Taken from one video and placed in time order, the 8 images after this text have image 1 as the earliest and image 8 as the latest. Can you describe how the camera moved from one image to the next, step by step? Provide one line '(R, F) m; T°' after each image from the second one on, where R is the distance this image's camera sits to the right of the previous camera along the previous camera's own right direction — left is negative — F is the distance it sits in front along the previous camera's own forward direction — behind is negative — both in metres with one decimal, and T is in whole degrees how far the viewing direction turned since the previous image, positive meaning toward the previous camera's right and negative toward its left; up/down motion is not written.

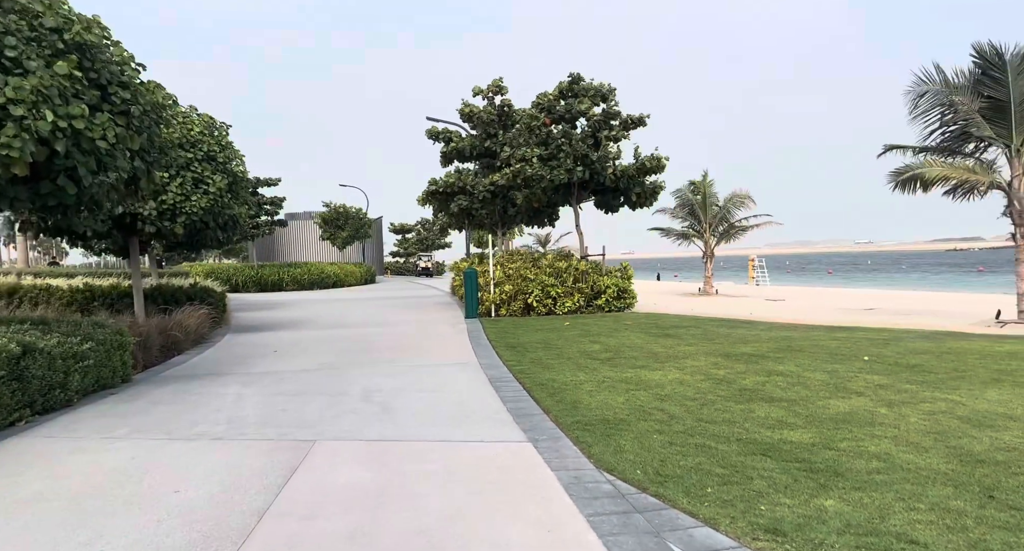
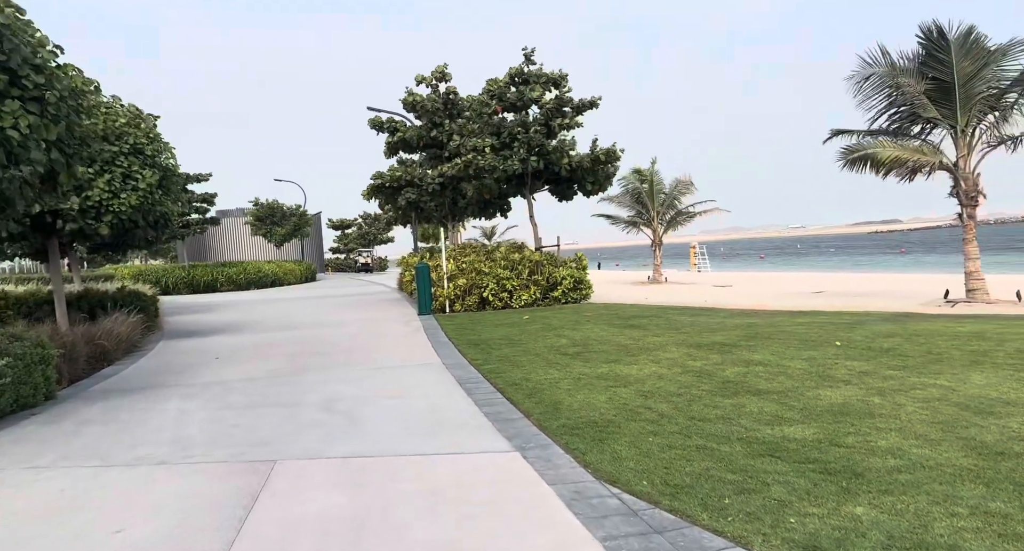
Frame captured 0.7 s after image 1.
(-0.2, +0.4) m; +5°
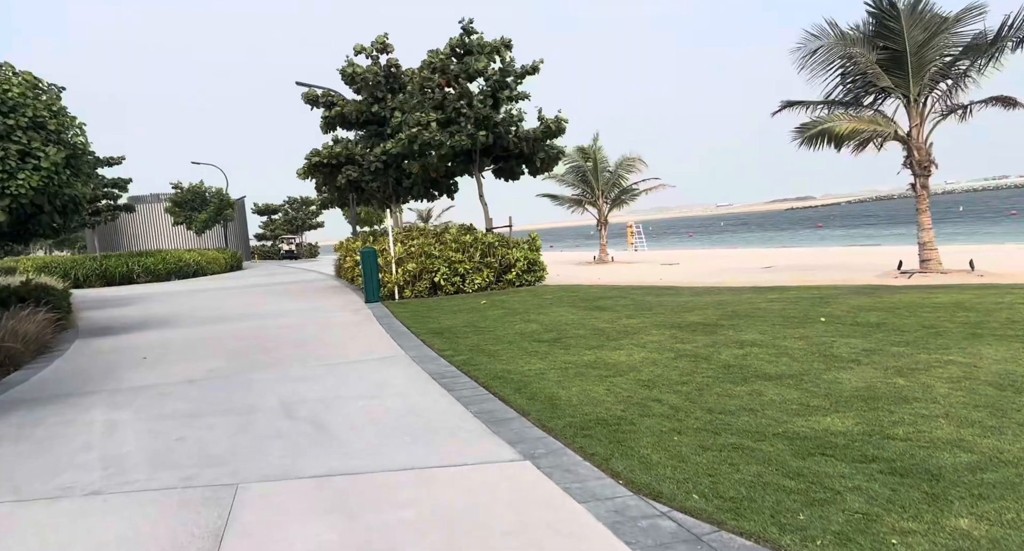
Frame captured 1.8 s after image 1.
(-0.4, +0.6) m; +5°
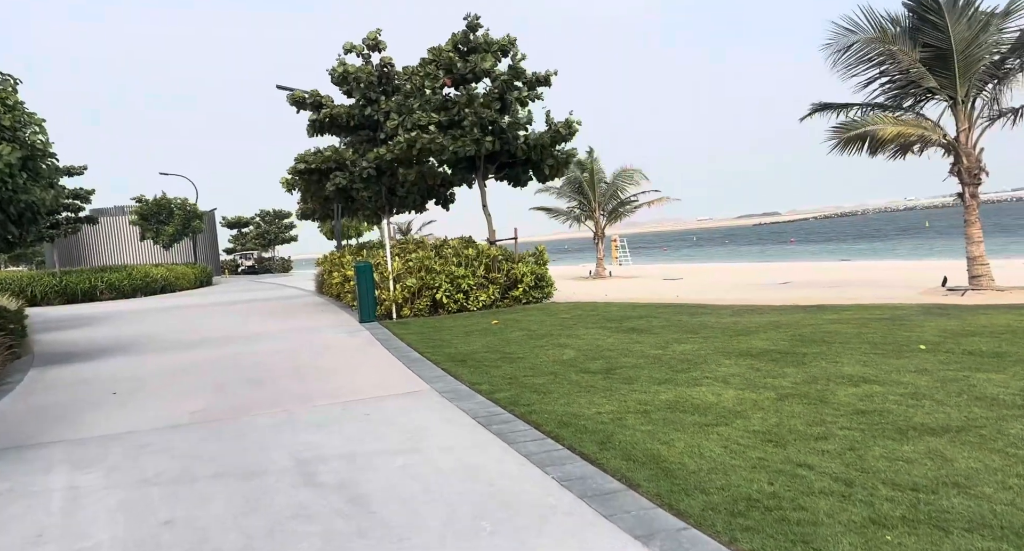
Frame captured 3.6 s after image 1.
(-0.7, +1.2) m; +2°
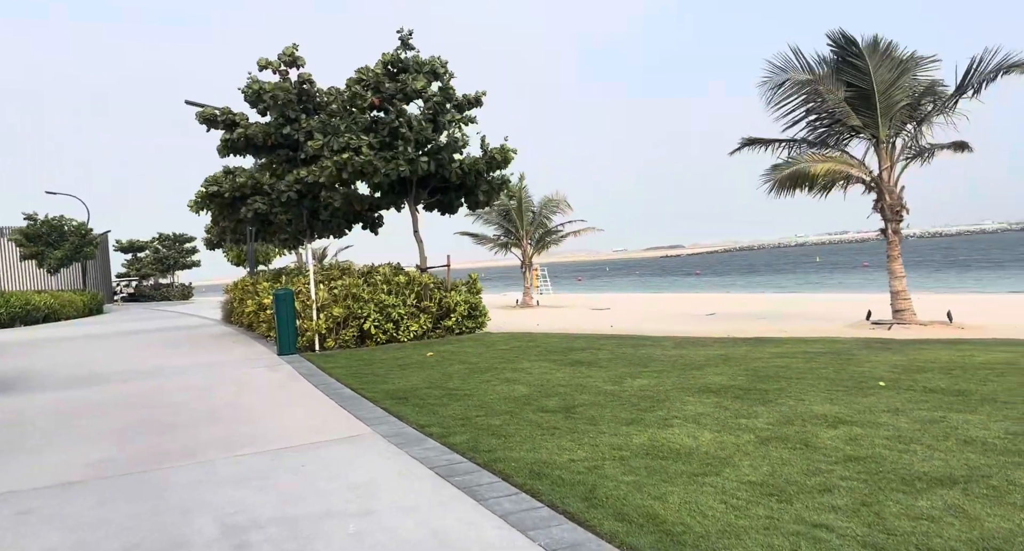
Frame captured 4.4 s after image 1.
(-0.4, +0.5) m; +7°
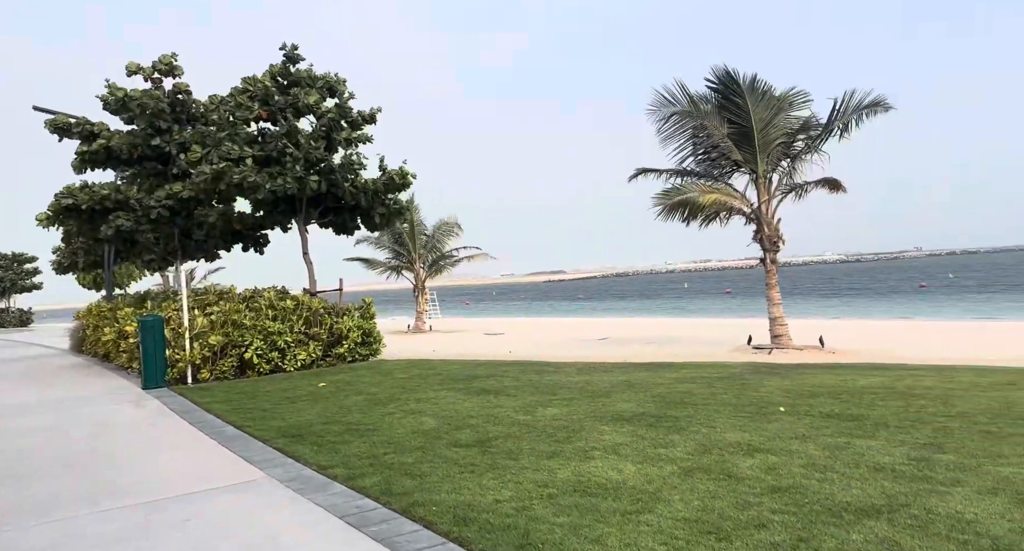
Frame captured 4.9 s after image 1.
(-0.3, +0.3) m; +10°
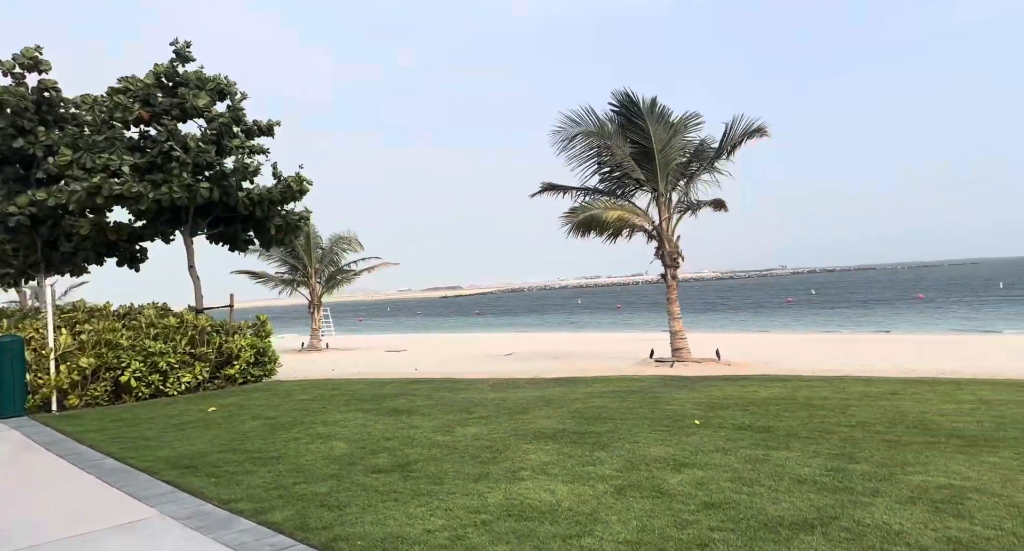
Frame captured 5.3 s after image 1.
(-0.2, +0.2) m; +9°
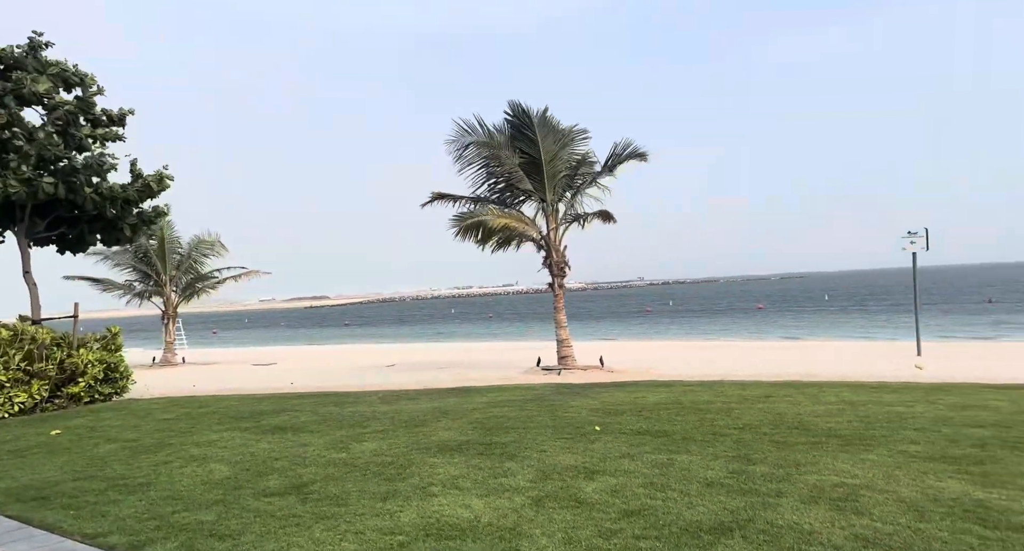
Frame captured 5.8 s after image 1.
(-0.3, +0.2) m; +11°
